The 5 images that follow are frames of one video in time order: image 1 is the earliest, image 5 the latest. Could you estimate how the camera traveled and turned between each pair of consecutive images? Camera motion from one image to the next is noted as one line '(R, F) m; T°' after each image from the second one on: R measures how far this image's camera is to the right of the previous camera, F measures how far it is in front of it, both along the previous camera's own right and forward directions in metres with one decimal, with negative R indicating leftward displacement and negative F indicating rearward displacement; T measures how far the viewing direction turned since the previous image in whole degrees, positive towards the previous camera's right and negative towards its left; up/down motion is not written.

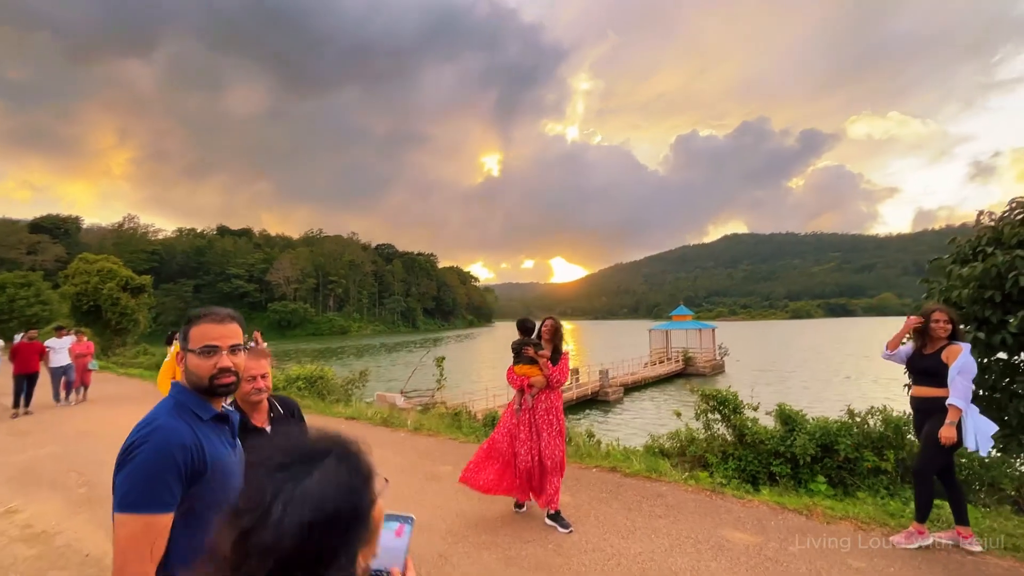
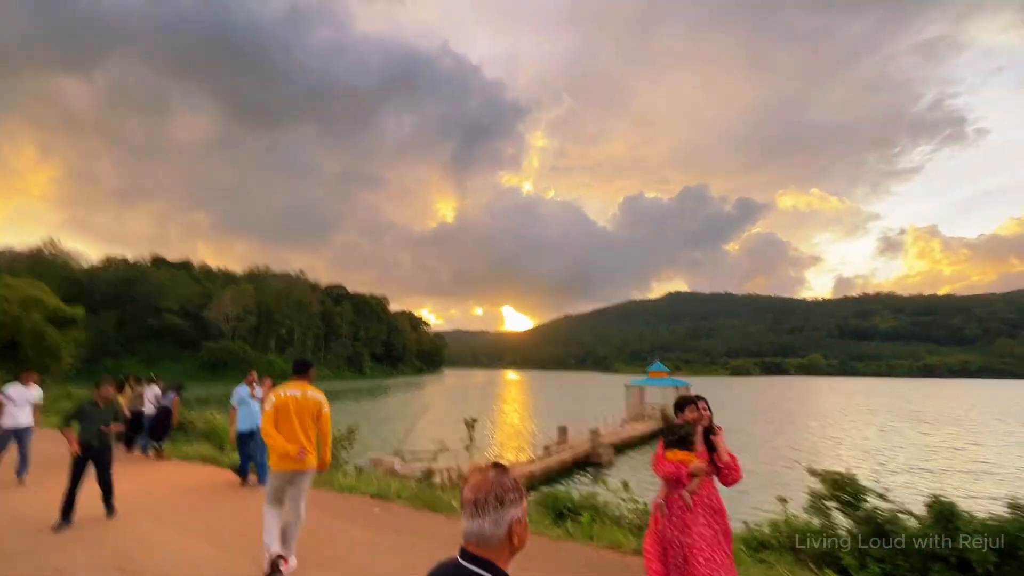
(-2.4, +1.9) m; +6°
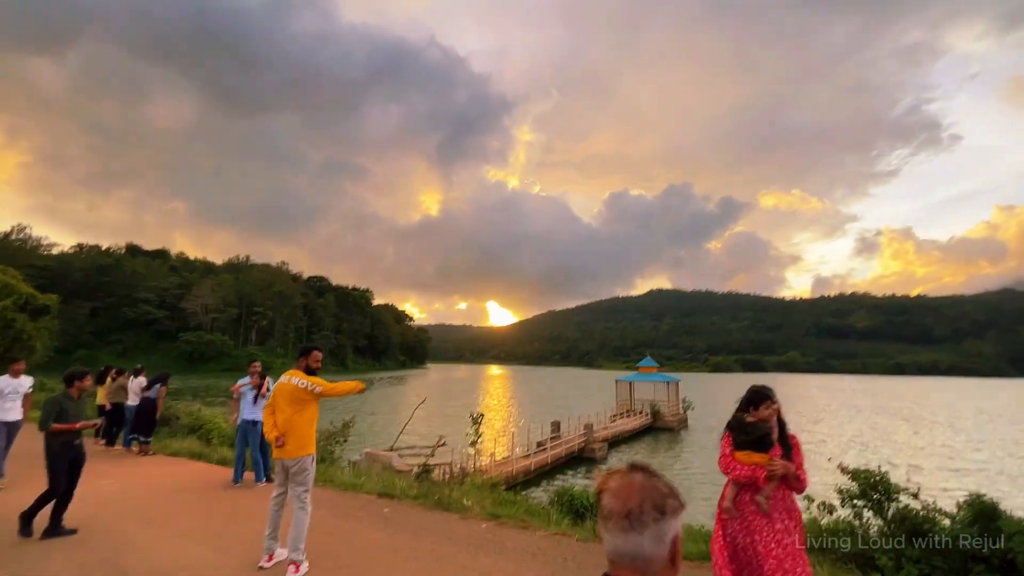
(-0.6, +0.5) m; +2°
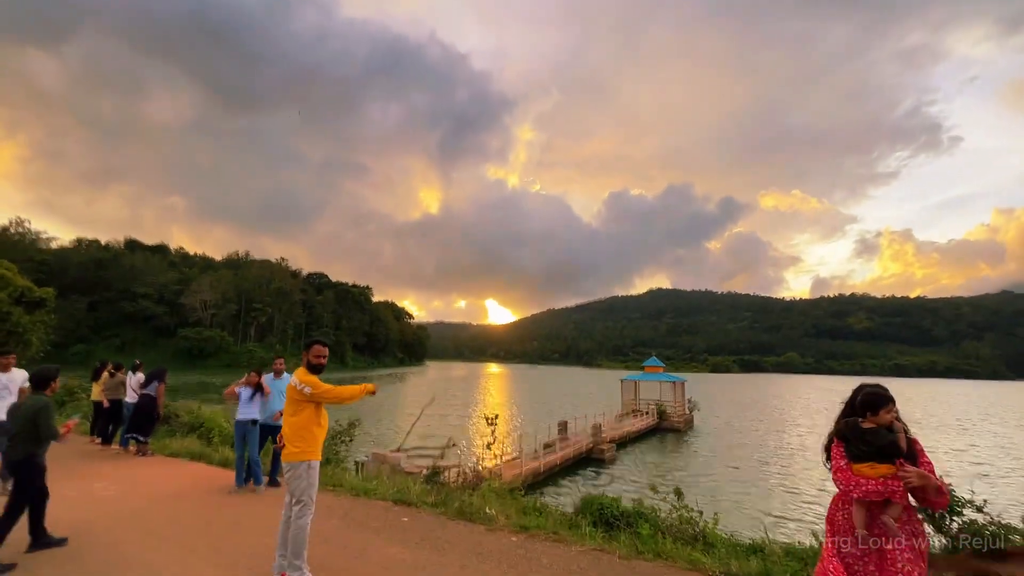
(-0.5, +0.7) m; 0°
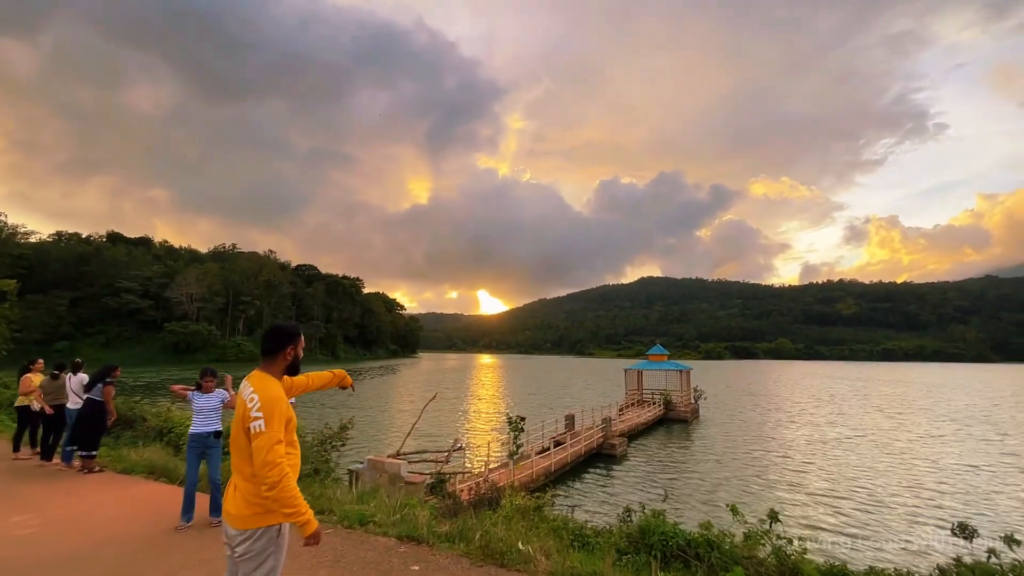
(-0.6, +1.9) m; +1°
